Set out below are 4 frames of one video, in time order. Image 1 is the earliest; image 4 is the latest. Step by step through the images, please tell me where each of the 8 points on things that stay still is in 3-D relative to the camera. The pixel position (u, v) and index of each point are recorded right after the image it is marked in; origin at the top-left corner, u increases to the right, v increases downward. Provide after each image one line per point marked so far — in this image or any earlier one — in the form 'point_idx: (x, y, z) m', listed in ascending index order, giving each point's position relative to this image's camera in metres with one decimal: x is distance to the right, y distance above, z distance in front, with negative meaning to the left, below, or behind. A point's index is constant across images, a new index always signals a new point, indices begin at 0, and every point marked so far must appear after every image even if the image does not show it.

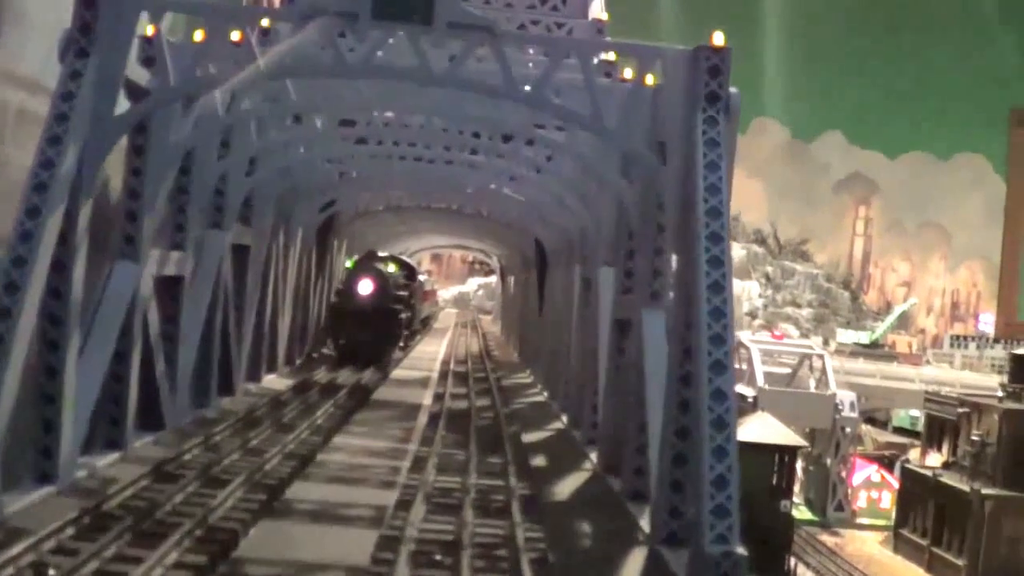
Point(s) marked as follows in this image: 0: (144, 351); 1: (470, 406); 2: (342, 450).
0: (-2.9, -0.5, +13.5) m
1: (-0.5, -1.4, +19.7) m
2: (-1.4, -1.3, +14.2) m
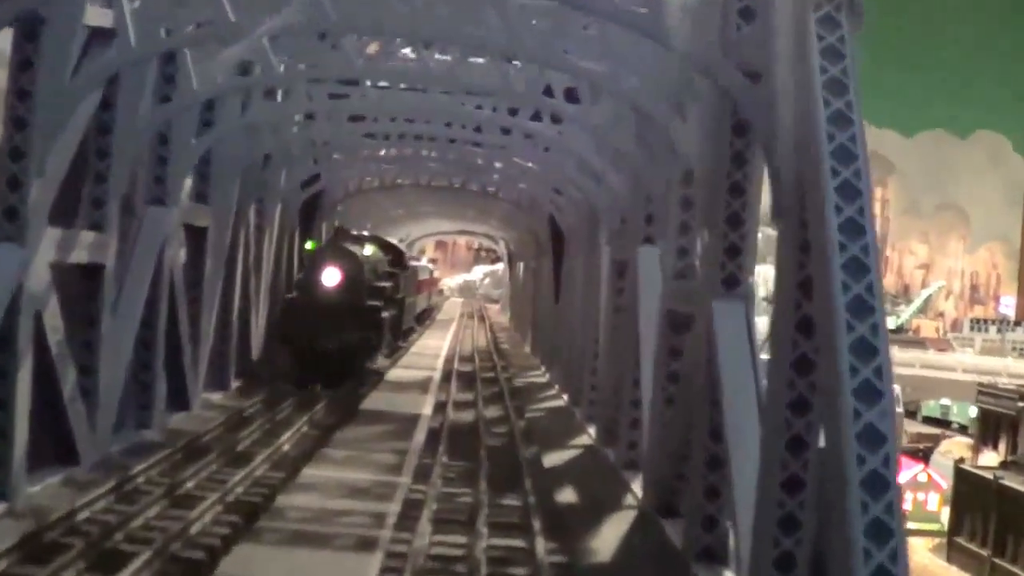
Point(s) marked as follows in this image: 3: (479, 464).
0: (-2.8, -0.4, +10.1) m
1: (-0.3, -1.3, +16.4) m
2: (-1.3, -1.3, +10.8) m
3: (-0.2, -1.3, +12.6) m
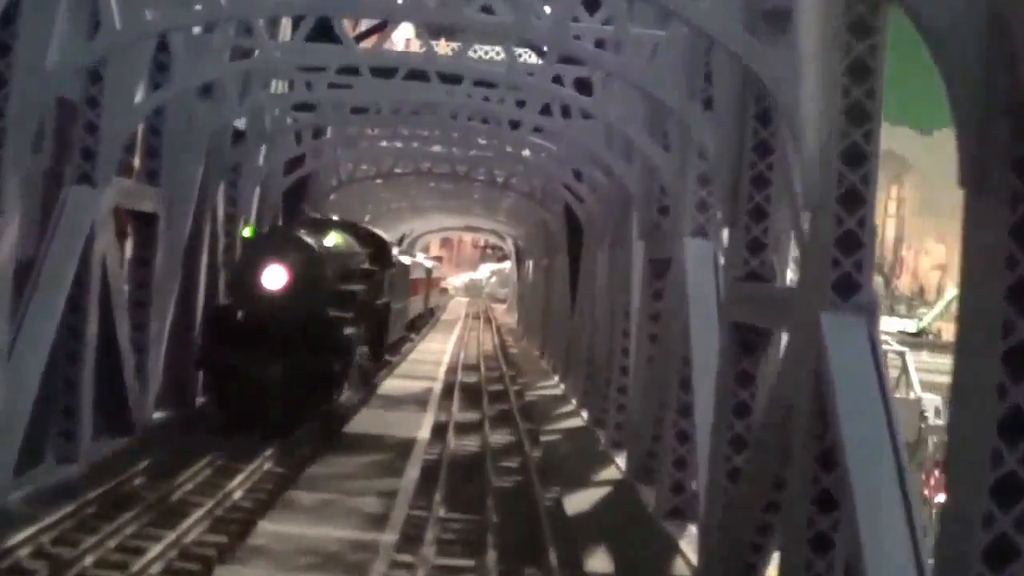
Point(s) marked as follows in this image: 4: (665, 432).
0: (-2.7, -0.4, +7.5) m
1: (-0.2, -1.3, +13.7) m
2: (-1.2, -1.3, +8.2) m
3: (-0.2, -1.3, +10.0) m
4: (+1.0, -0.9, +10.8) m
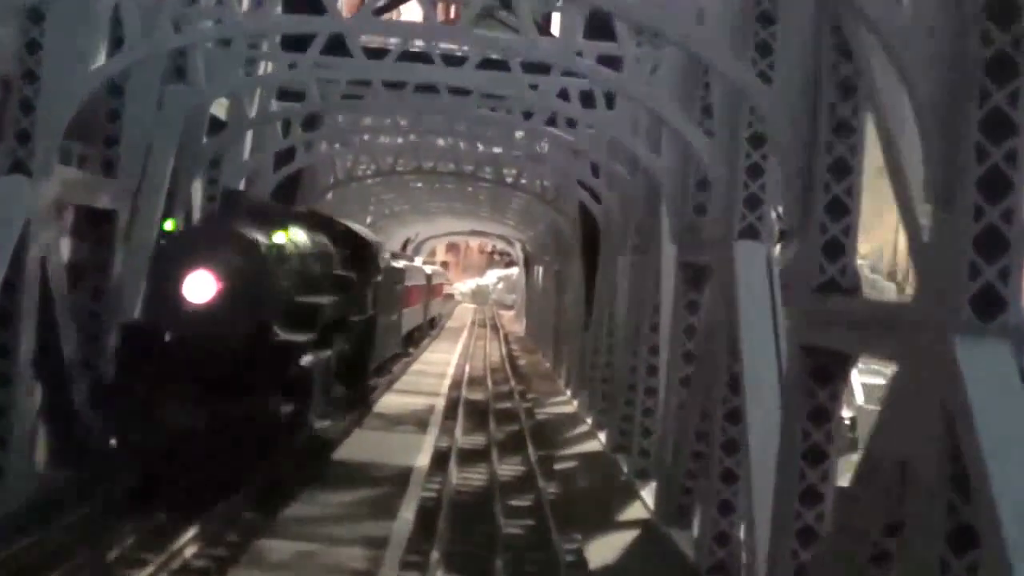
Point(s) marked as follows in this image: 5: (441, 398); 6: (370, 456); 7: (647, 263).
0: (-2.6, -0.5, +5.8) m
1: (-0.1, -1.3, +12.0) m
2: (-1.1, -1.3, +6.5) m
3: (-0.1, -1.4, +8.3) m
4: (+1.0, -1.0, +9.1) m
5: (-0.8, -1.2, +18.9) m
6: (-1.1, -1.3, +13.3) m
7: (+1.0, +0.2, +12.9) m
